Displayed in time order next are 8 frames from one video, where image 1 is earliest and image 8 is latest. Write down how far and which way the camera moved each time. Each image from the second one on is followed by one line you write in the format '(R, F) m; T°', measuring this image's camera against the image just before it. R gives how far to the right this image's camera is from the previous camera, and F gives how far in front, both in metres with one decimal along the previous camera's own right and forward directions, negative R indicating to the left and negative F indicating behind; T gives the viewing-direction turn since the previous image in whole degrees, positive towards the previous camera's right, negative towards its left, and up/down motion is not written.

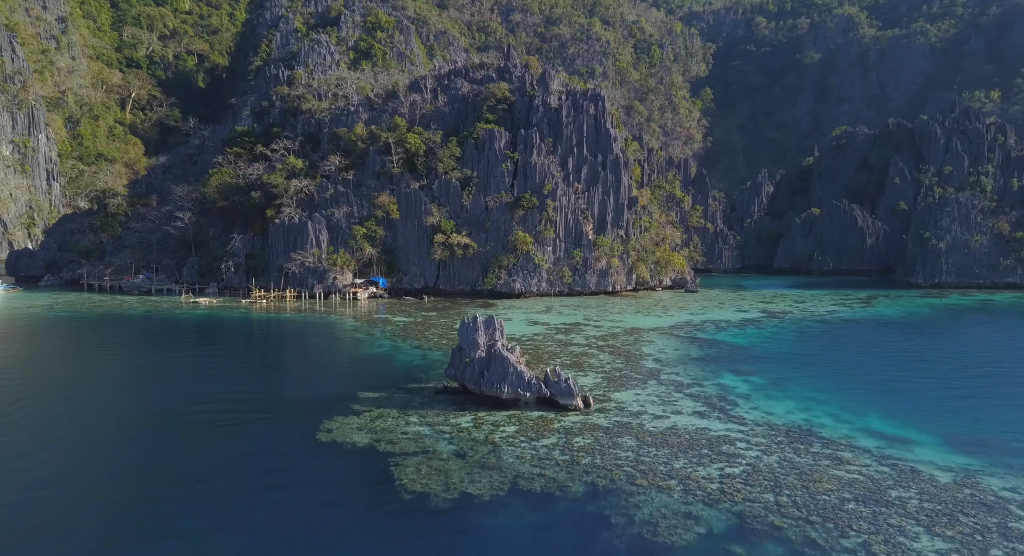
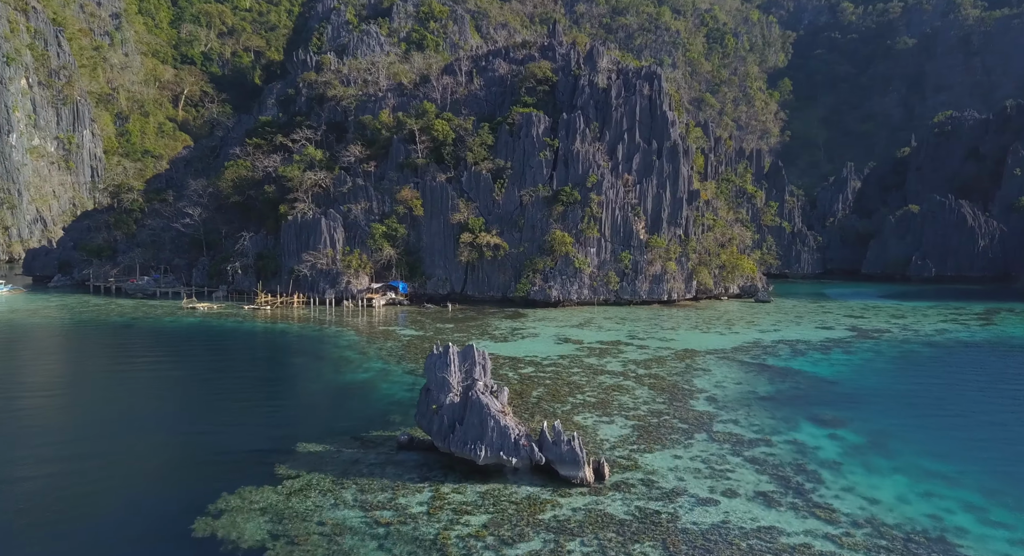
(+2.2, +7.3) m; -6°
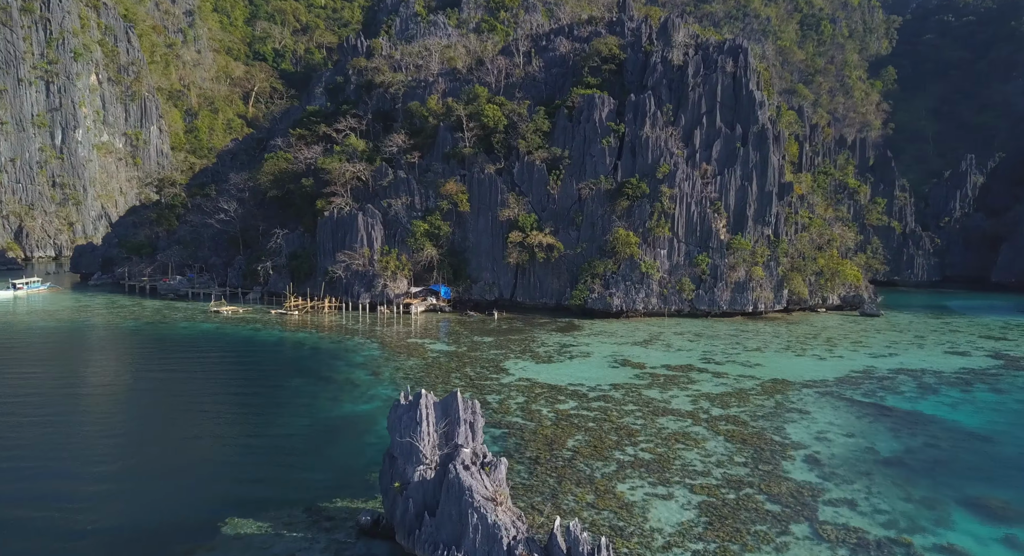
(+1.4, +6.2) m; -7°
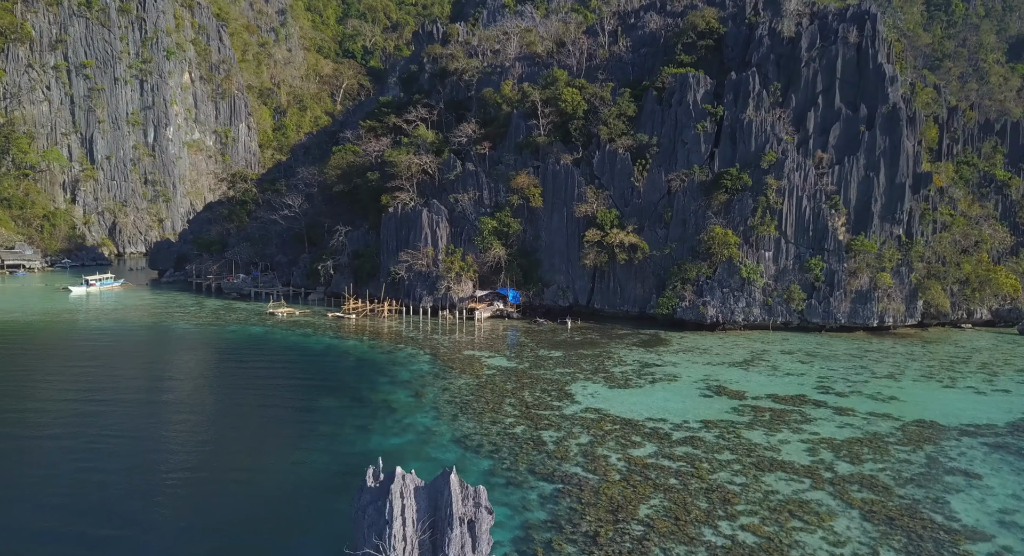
(+0.8, +4.7) m; -8°
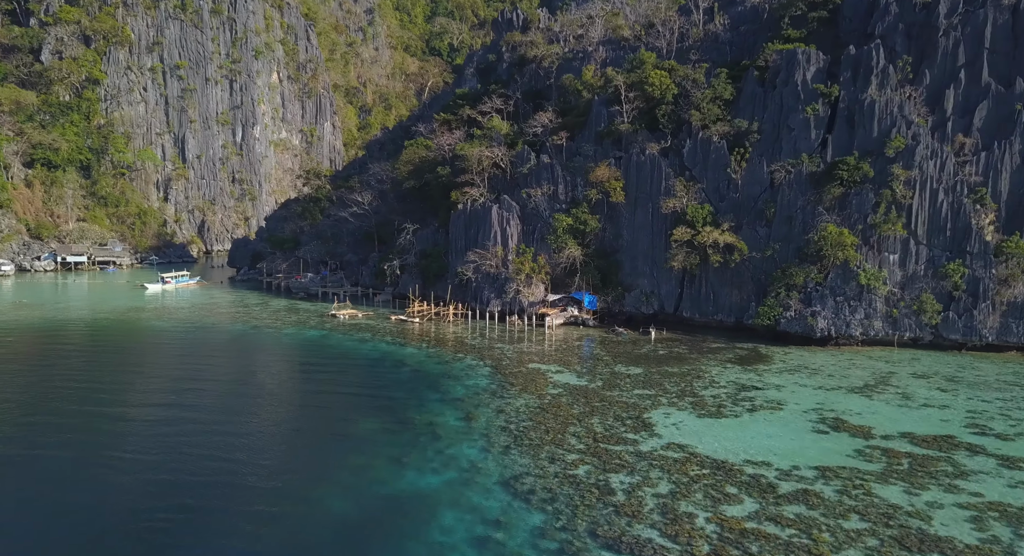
(+0.6, +3.7) m; -7°
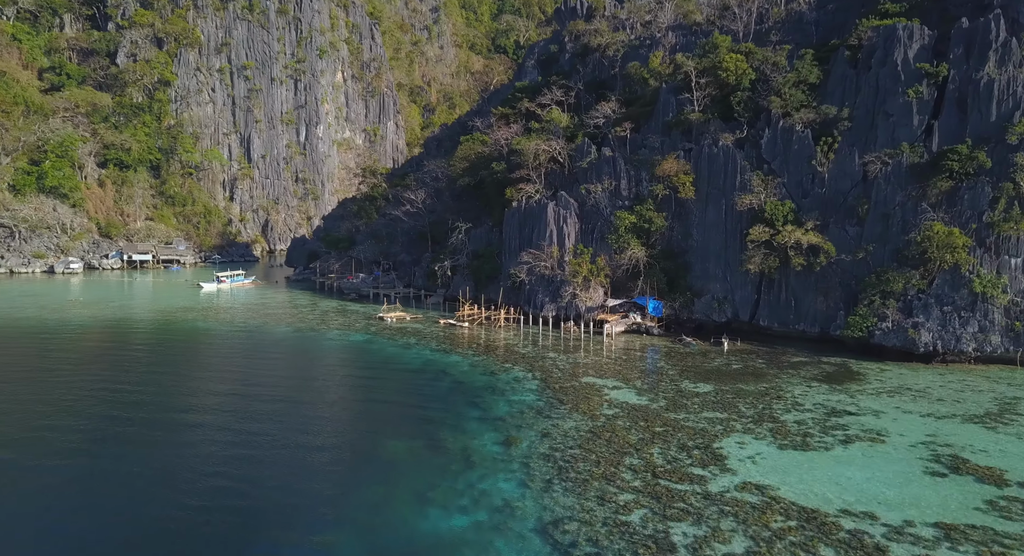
(+0.5, +2.7) m; -6°
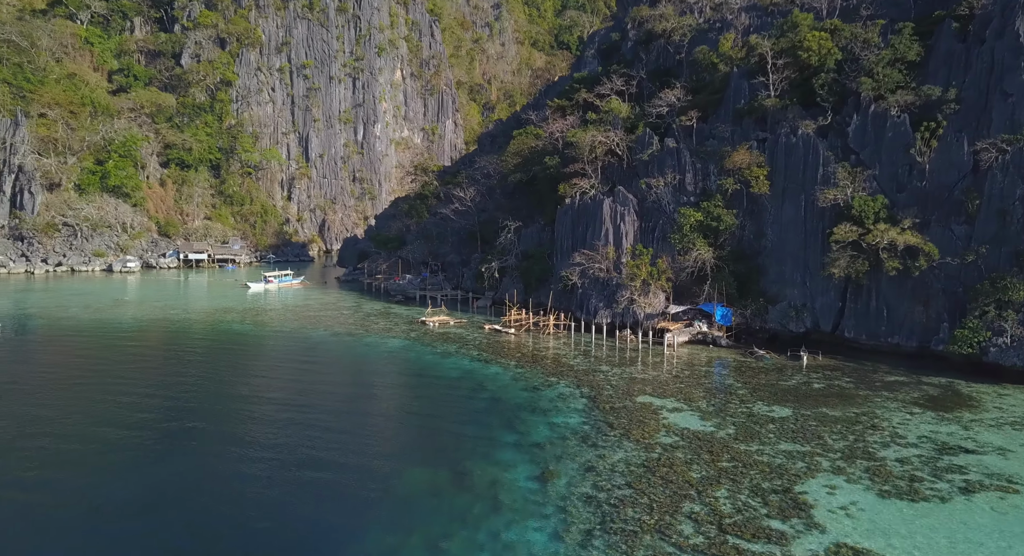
(+0.6, +2.8) m; -5°
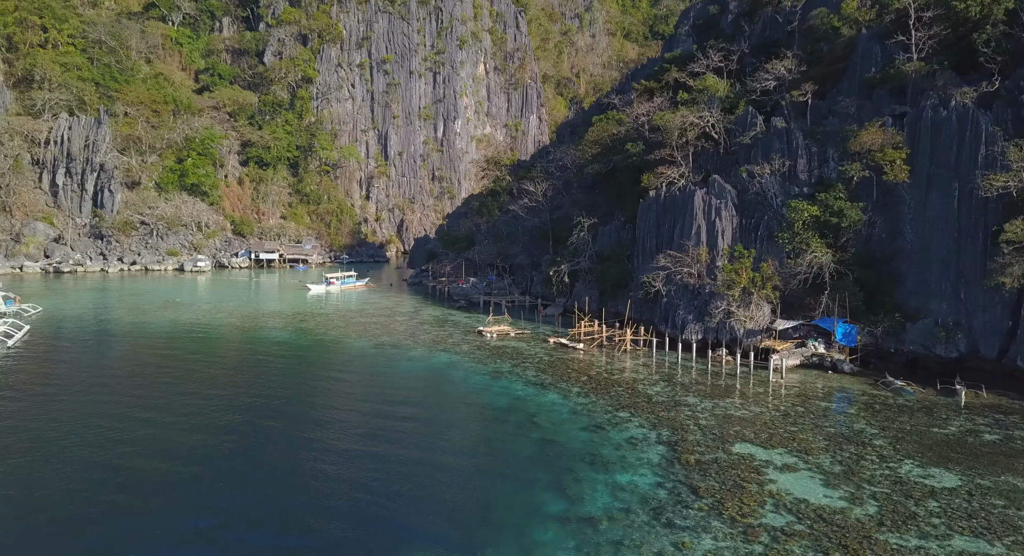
(+0.9, +4.8) m; -8°
